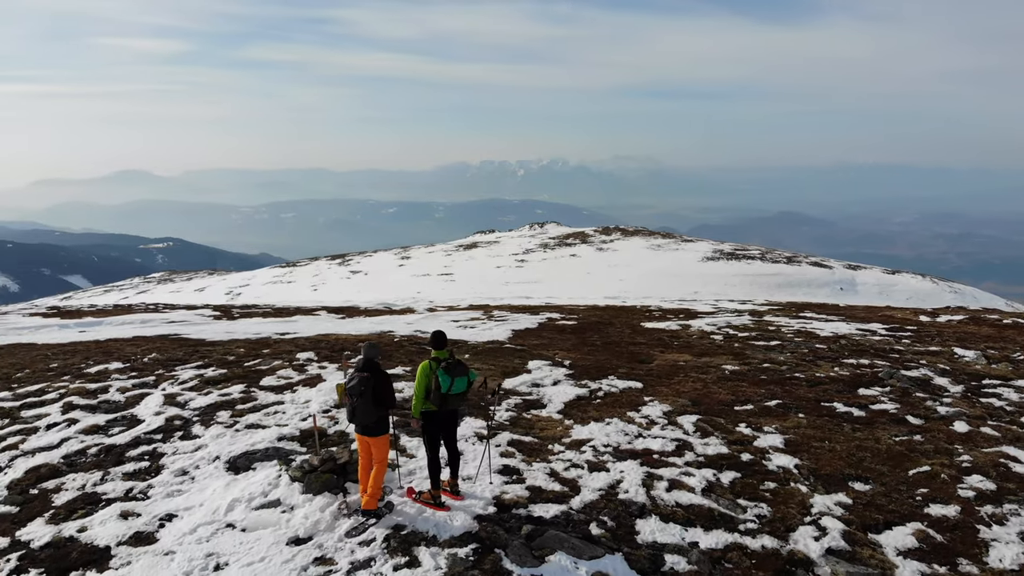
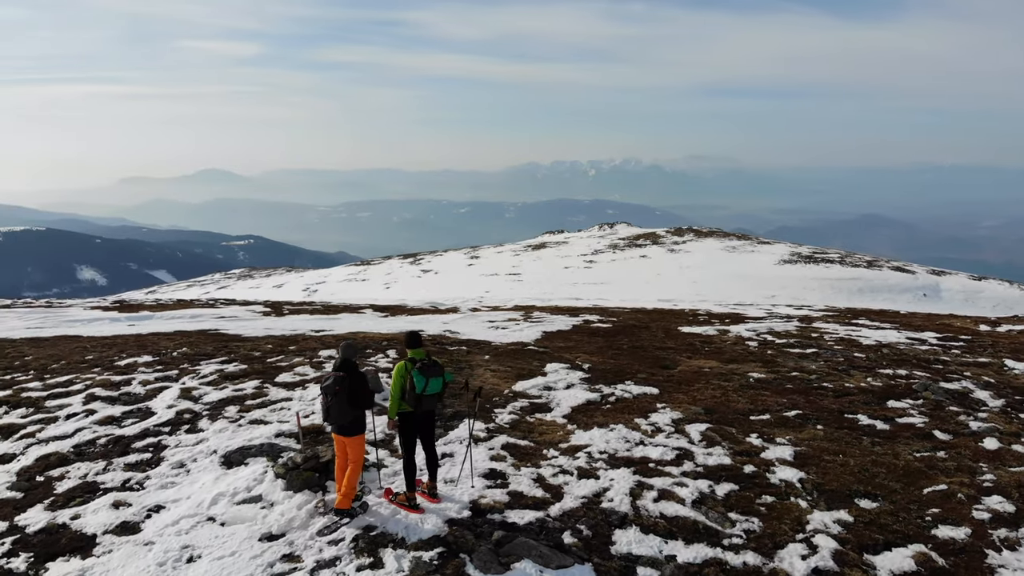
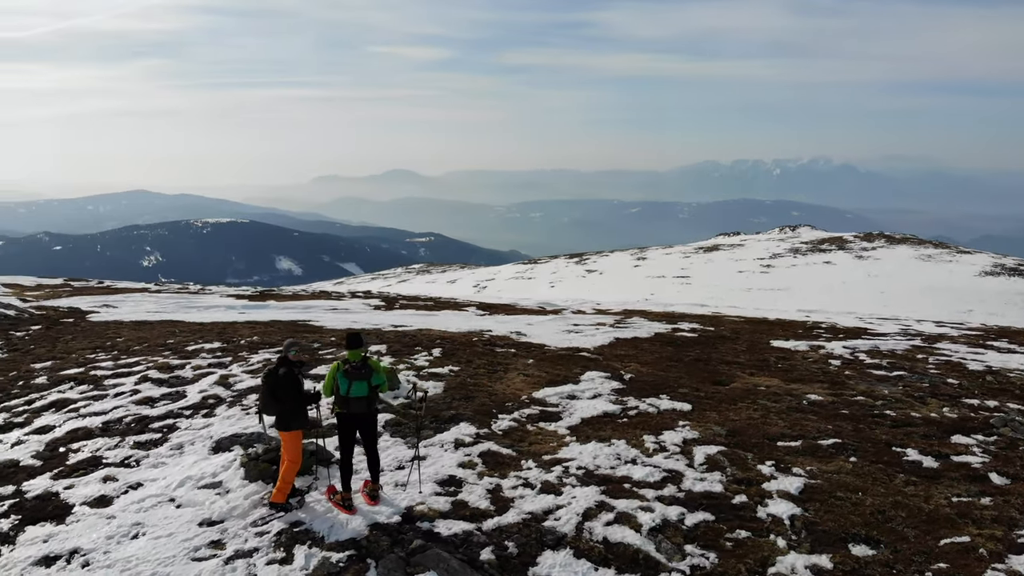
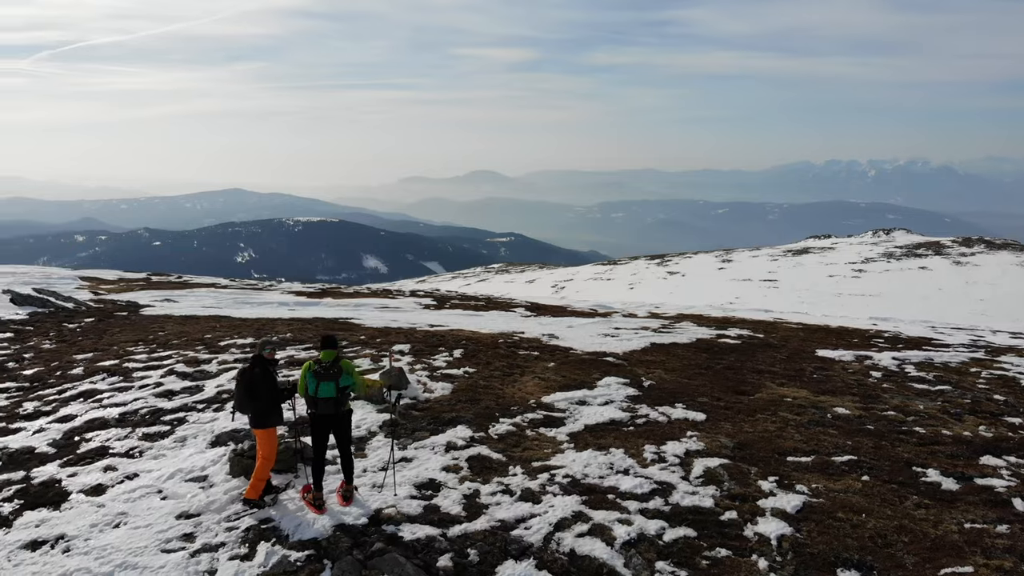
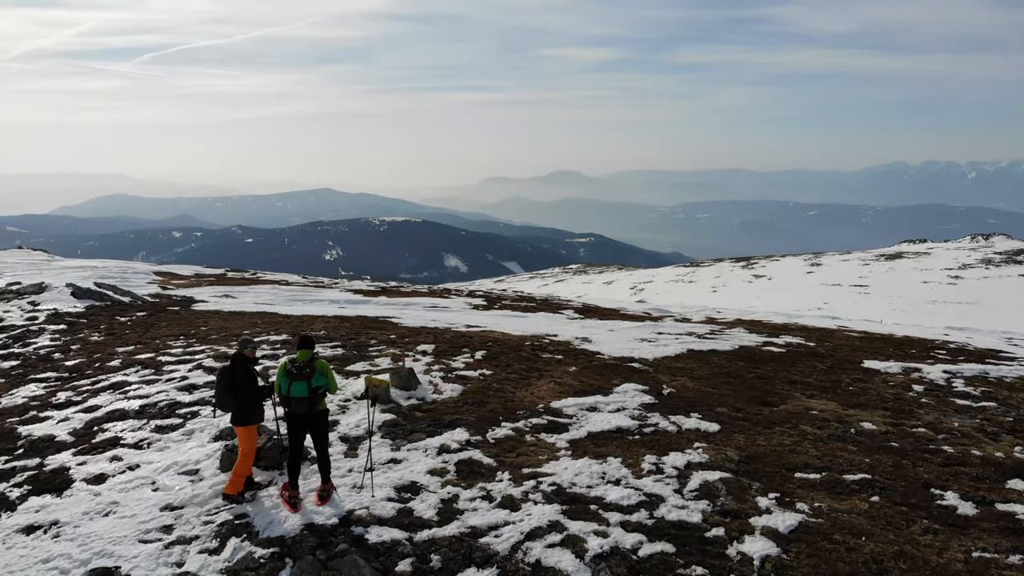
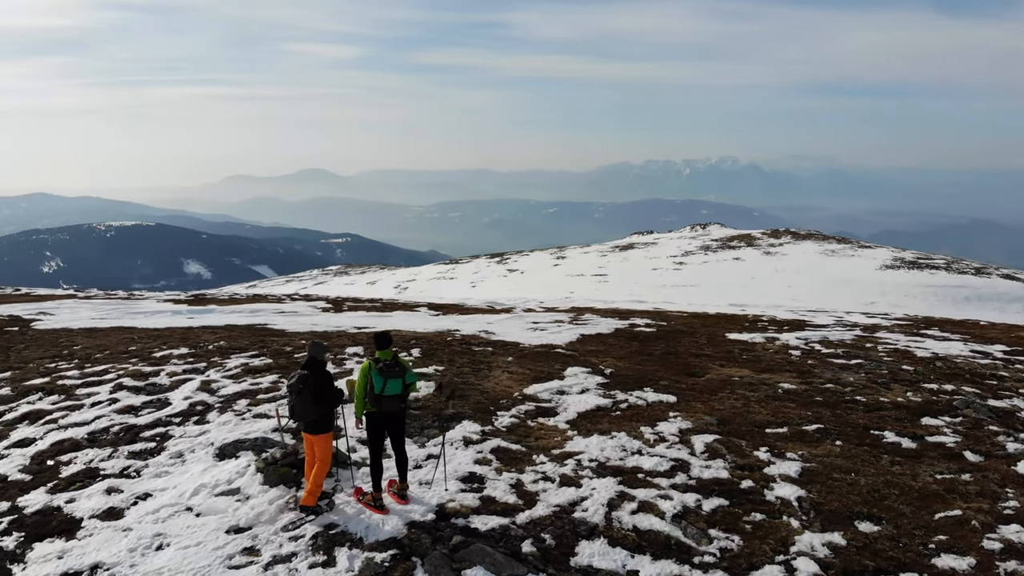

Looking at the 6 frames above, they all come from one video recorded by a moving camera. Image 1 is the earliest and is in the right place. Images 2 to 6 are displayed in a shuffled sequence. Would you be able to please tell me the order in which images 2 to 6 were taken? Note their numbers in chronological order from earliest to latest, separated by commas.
2, 6, 3, 4, 5
